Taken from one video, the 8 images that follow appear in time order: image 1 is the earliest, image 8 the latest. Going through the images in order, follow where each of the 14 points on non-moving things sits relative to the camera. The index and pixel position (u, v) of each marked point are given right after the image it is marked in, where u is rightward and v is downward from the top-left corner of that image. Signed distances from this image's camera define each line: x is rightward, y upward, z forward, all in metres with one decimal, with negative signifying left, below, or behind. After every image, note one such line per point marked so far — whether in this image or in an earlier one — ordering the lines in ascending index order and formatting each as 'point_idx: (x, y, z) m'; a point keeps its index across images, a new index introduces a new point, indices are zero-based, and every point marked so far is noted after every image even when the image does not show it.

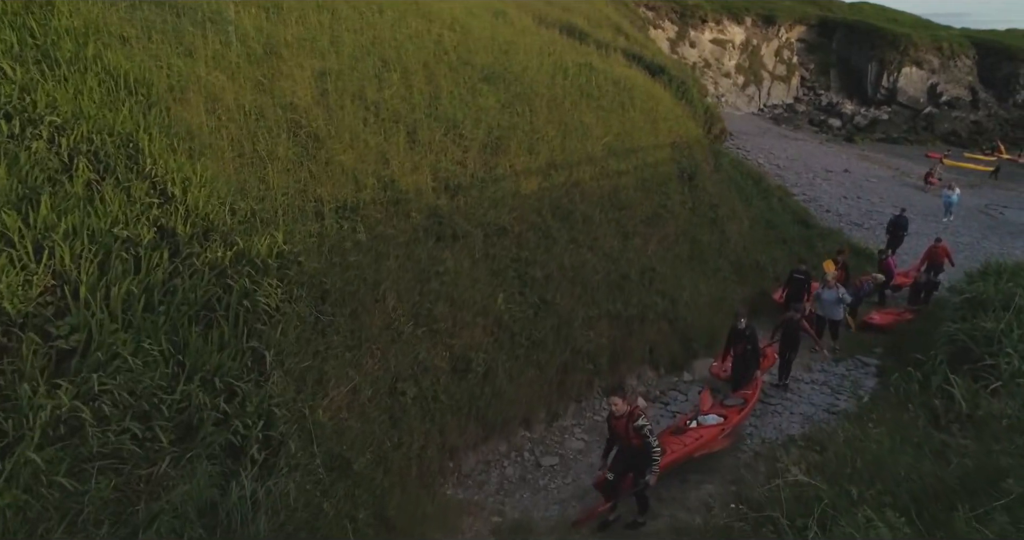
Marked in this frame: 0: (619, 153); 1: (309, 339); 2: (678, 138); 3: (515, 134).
0: (+2.1, +2.2, +14.0) m
1: (-1.9, -0.6, +6.6) m
2: (+4.1, +3.2, +17.7) m
3: (+0.1, +2.2, +11.9) m
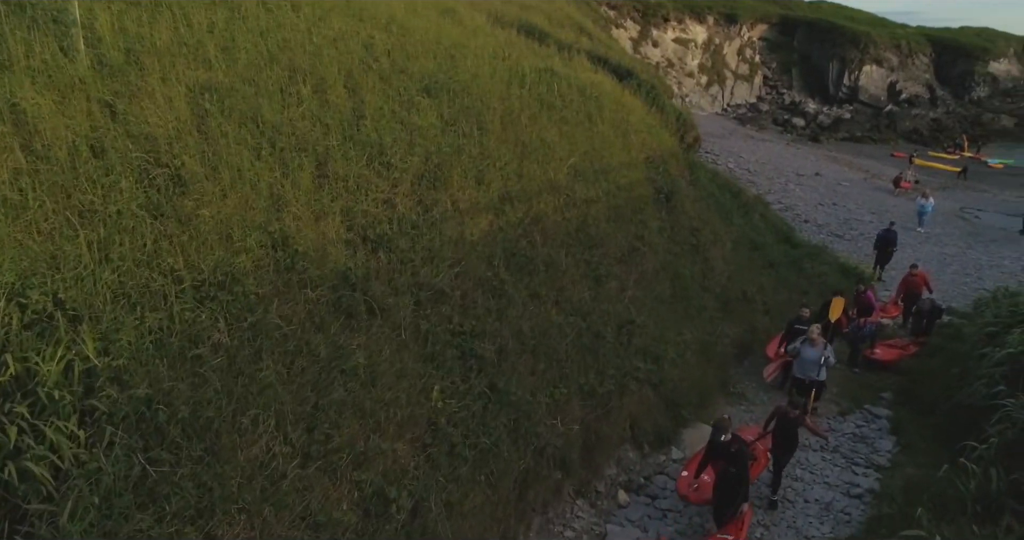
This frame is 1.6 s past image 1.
0: (+1.2, +1.5, +11.8) m
1: (-2.3, -1.5, +4.3) m
2: (+3.0, +2.5, +15.7) m
3: (-0.7, +1.5, +9.6) m
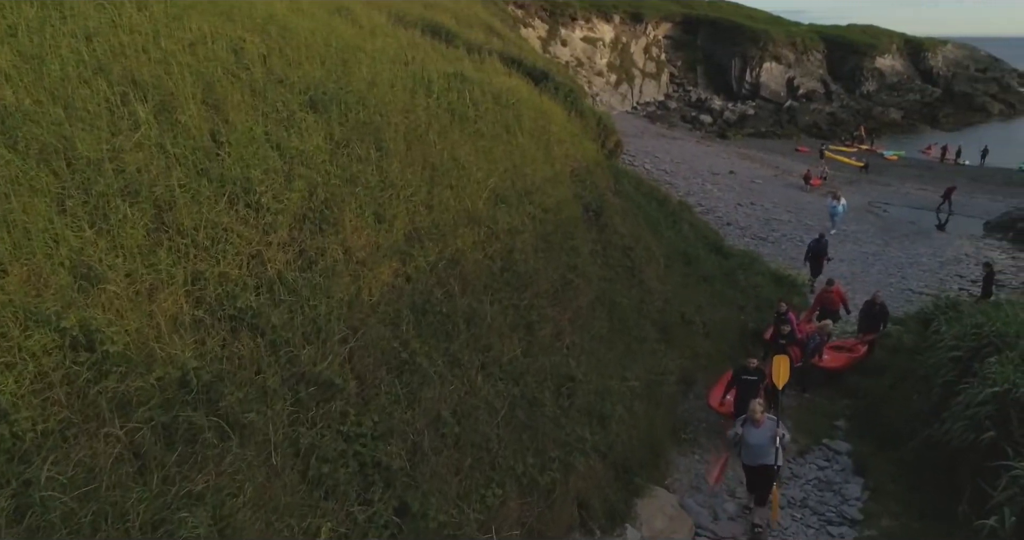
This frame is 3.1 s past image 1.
0: (0.0, +0.9, +10.1) m
1: (-2.6, -2.2, +2.3) m
2: (+1.3, +2.0, +14.2) m
3: (-1.7, +0.8, +7.8) m
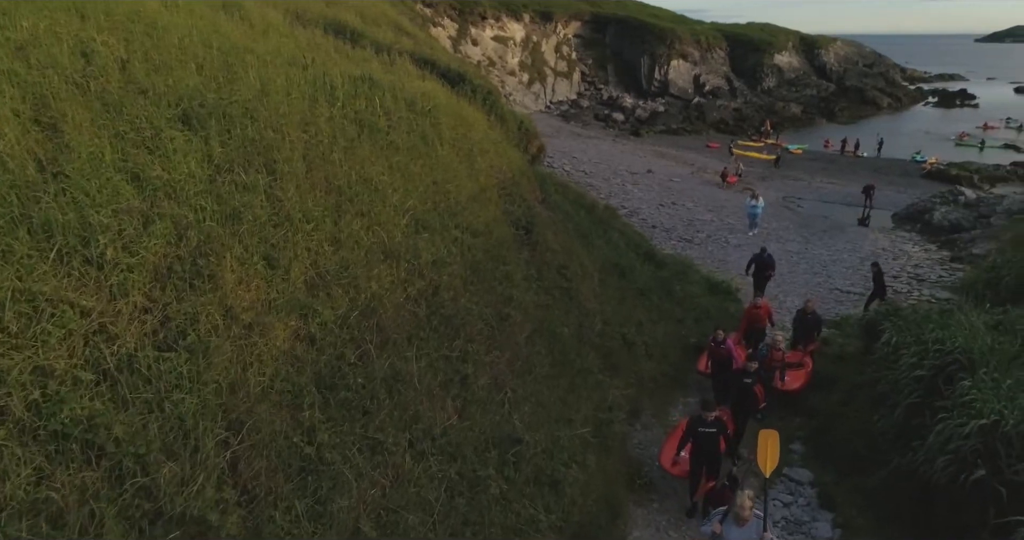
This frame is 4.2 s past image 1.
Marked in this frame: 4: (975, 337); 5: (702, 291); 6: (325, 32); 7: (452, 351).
0: (-1.0, +0.5, +8.7) m
1: (-2.5, -2.7, +0.6) m
2: (-0.2, +1.6, +12.9) m
3: (-2.4, +0.3, +6.2) m
4: (+6.3, -0.9, +9.8) m
5: (+4.5, -0.5, +16.9) m
6: (-4.4, +5.6, +17.0) m
7: (-0.6, -0.8, +7.3) m
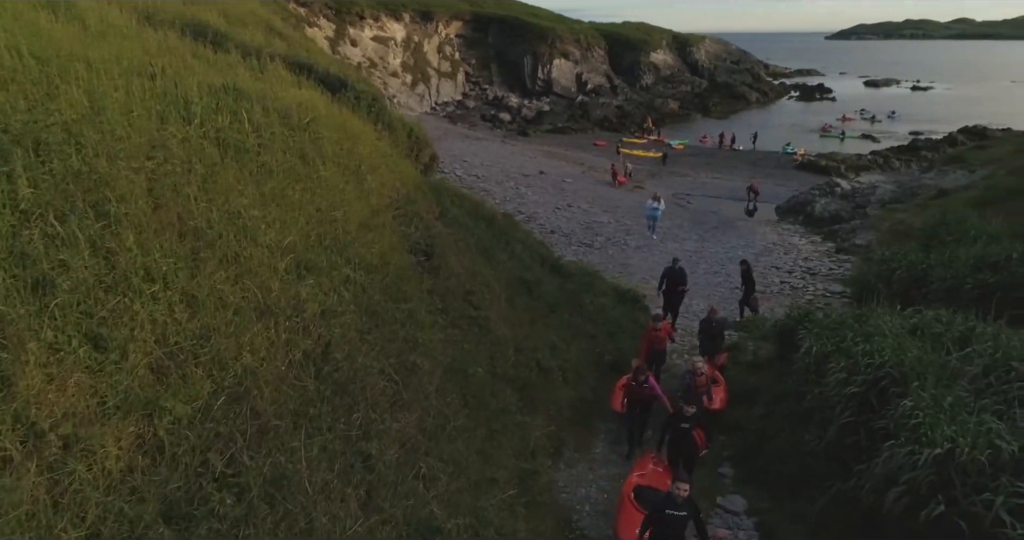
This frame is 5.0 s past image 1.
0: (-2.0, 0.0, +7.3) m
1: (-2.1, -3.2, -0.9) m
2: (-1.9, +1.2, +11.6) m
3: (-3.0, -0.2, +4.6) m
4: (+5.1, -1.0, +9.5) m
5: (+2.3, -0.7, +16.2) m
6: (-6.9, +4.9, +15.0) m
7: (-1.3, -1.3, +6.0) m
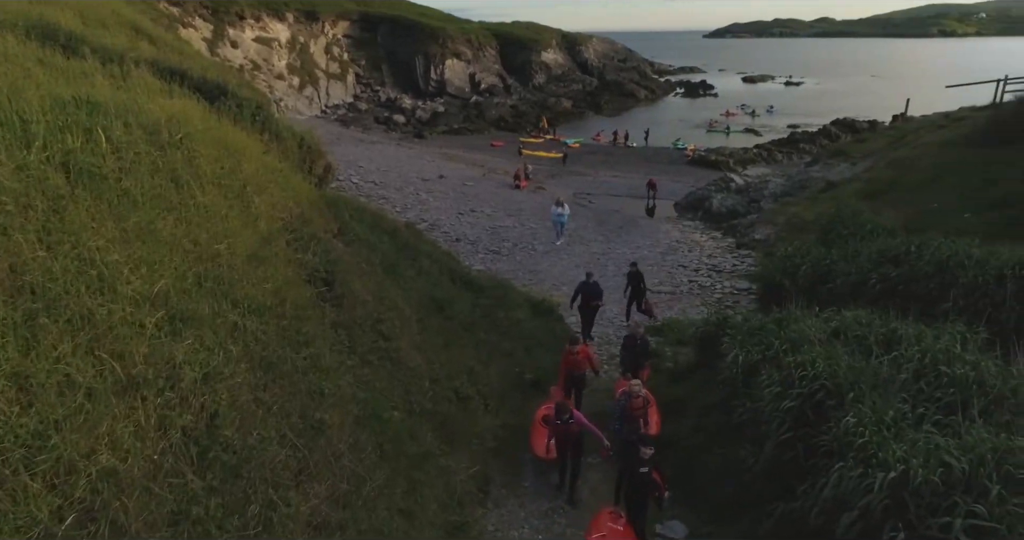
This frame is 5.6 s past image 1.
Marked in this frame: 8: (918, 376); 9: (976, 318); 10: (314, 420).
0: (-2.7, -0.4, +6.2) m
1: (-1.5, -3.6, -2.0) m
2: (-3.2, +0.7, +10.3) m
3: (-3.3, -0.7, +3.3) m
4: (+4.1, -1.1, +9.2) m
5: (+0.3, -1.0, +15.6) m
6: (-8.8, +4.2, +13.0) m
7: (-1.8, -1.7, +4.9) m
8: (+4.9, -1.3, +8.6) m
9: (+7.8, -0.8, +12.1) m
10: (-1.8, -1.3, +6.6) m
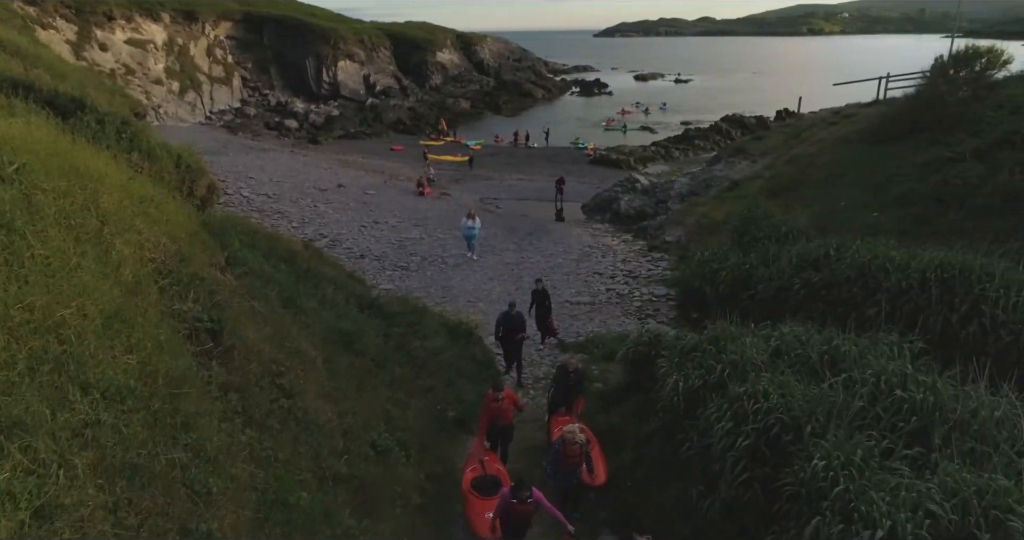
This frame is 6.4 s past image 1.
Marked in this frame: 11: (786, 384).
0: (-3.1, -1.0, +4.7) m
1: (-0.7, -4.1, -3.3) m
2: (-4.3, +0.1, +8.7) m
3: (-3.3, -1.3, +1.8) m
4: (+3.2, -1.4, +8.6) m
5: (-1.4, -1.4, +14.4) m
6: (-10.3, +3.3, +10.6) m
7: (-2.0, -2.2, +3.5) m
8: (+4.1, -1.5, +8.1) m
9: (+6.5, -0.9, +12.0) m
10: (-2.2, -1.9, +5.2) m
11: (+3.3, -1.4, +8.6) m
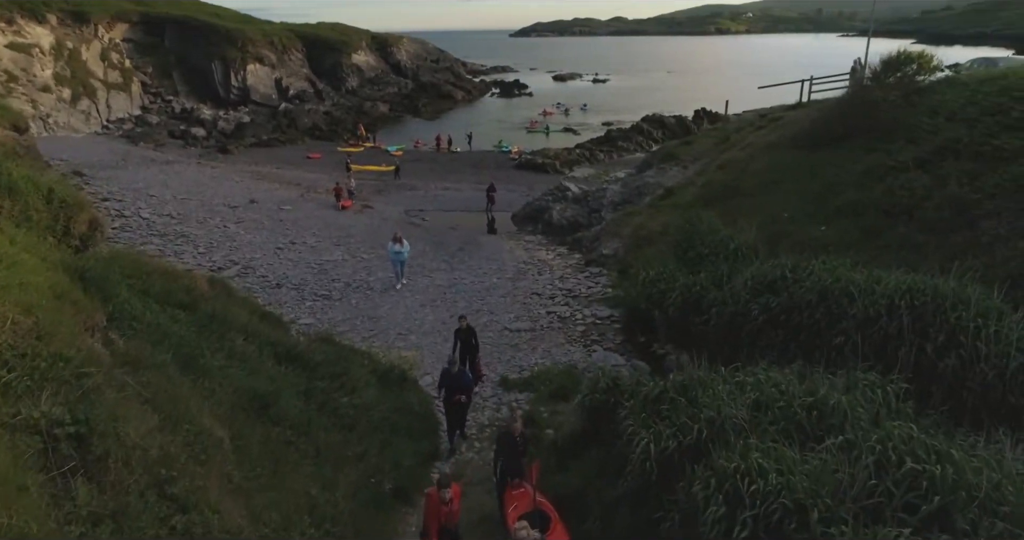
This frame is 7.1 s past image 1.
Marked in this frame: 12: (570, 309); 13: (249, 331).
0: (-3.2, -1.8, +2.9) m
1: (+0.1, -4.8, -4.7) m
2: (-4.8, -0.7, +6.8) m
3: (-3.1, -2.1, 0.0) m
4: (+2.7, -1.9, +7.5) m
5: (-2.4, -2.1, +12.7) m
6: (-11.1, +2.3, +8.1) m
7: (-1.9, -2.9, +1.9) m
8: (+3.6, -2.0, +7.0) m
9: (+5.6, -1.3, +11.2) m
10: (-2.3, -2.6, +3.5) m
11: (+2.8, -1.9, +7.5) m
12: (+1.6, -1.1, +19.6) m
13: (-4.9, -1.2, +13.4) m
